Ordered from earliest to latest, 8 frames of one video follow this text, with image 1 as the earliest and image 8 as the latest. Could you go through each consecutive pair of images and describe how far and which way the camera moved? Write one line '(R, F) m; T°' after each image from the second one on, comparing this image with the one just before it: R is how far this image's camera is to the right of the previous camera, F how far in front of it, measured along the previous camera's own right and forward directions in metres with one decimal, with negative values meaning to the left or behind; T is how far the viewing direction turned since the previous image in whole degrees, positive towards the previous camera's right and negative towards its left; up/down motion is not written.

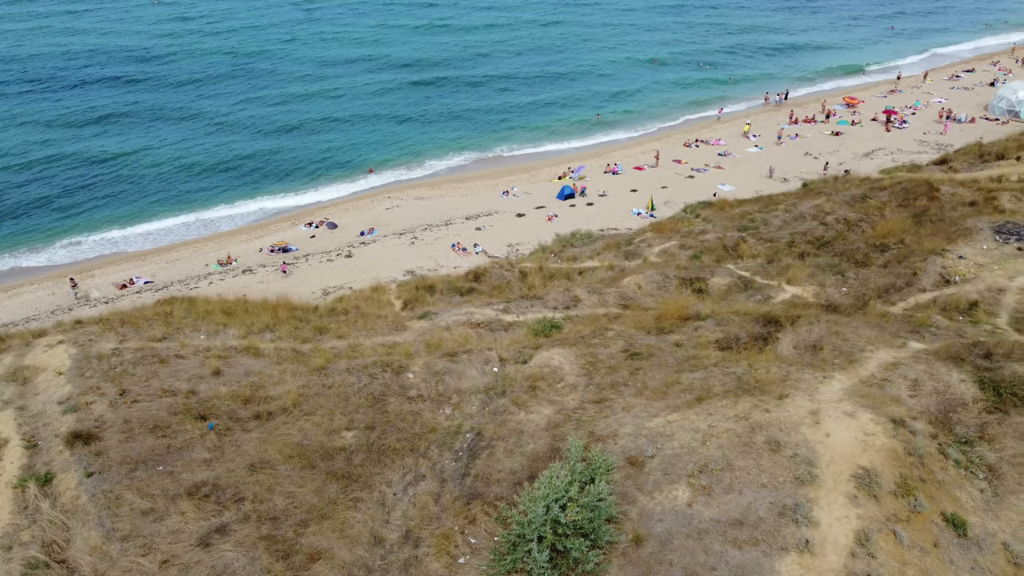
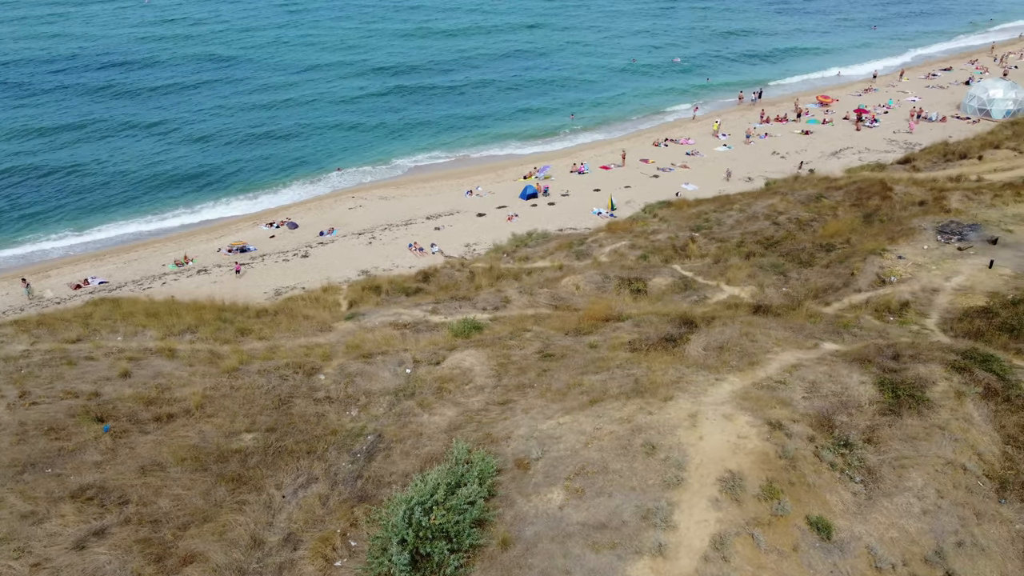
(+2.7, 0.0) m; 0°
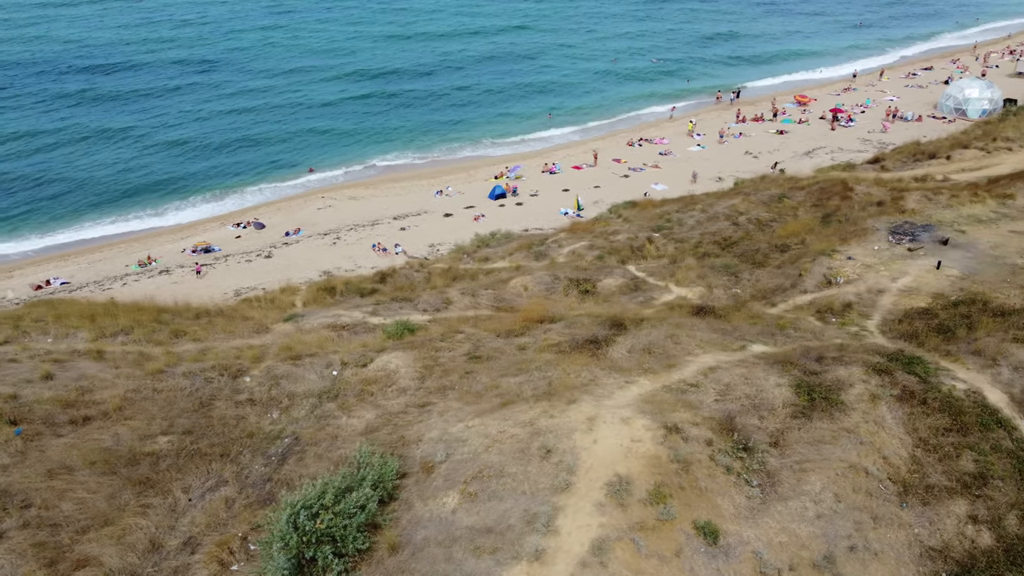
(+2.3, +0.1) m; 0°
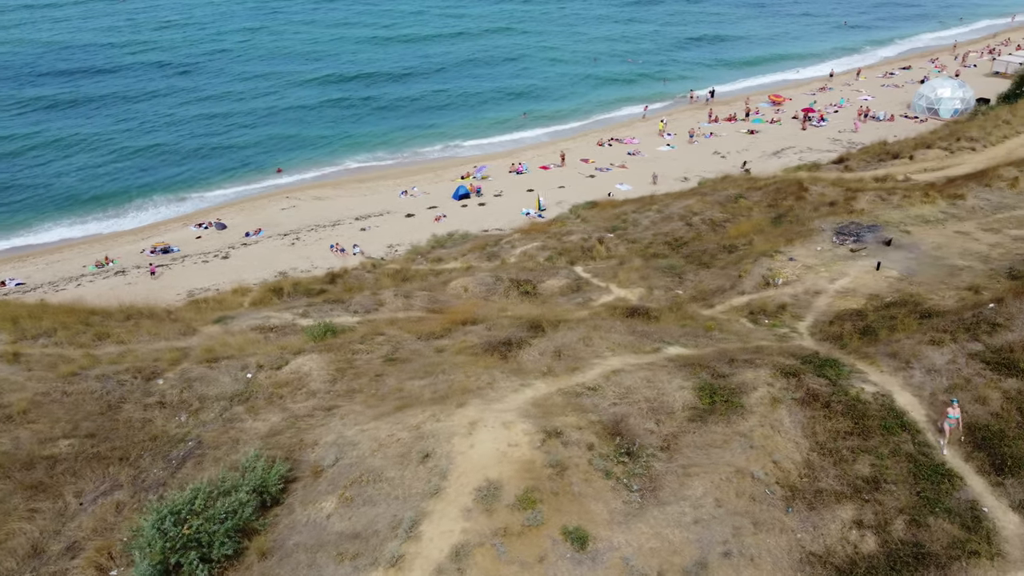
(+2.6, +0.1) m; 0°
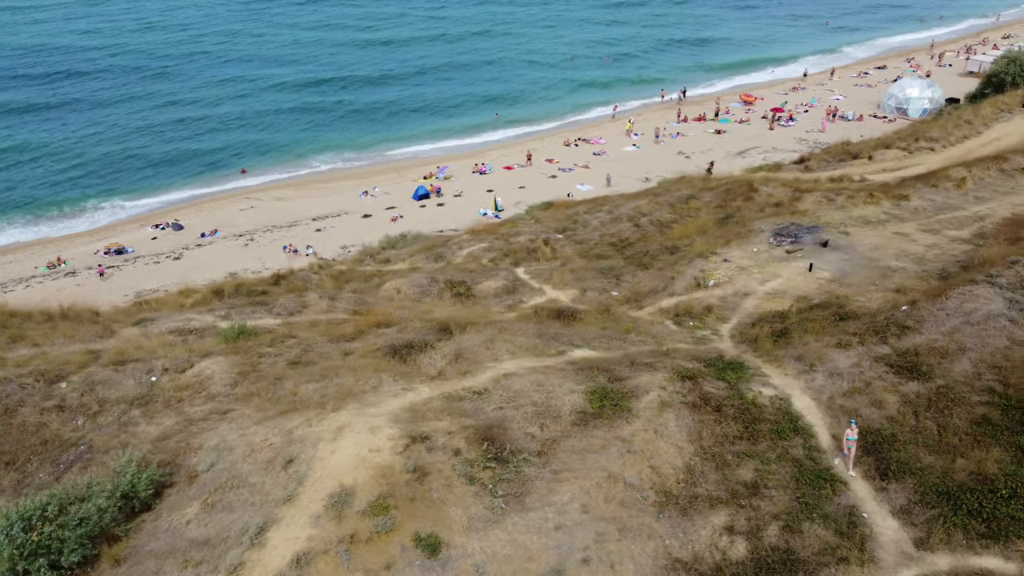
(+2.9, +0.1) m; 0°
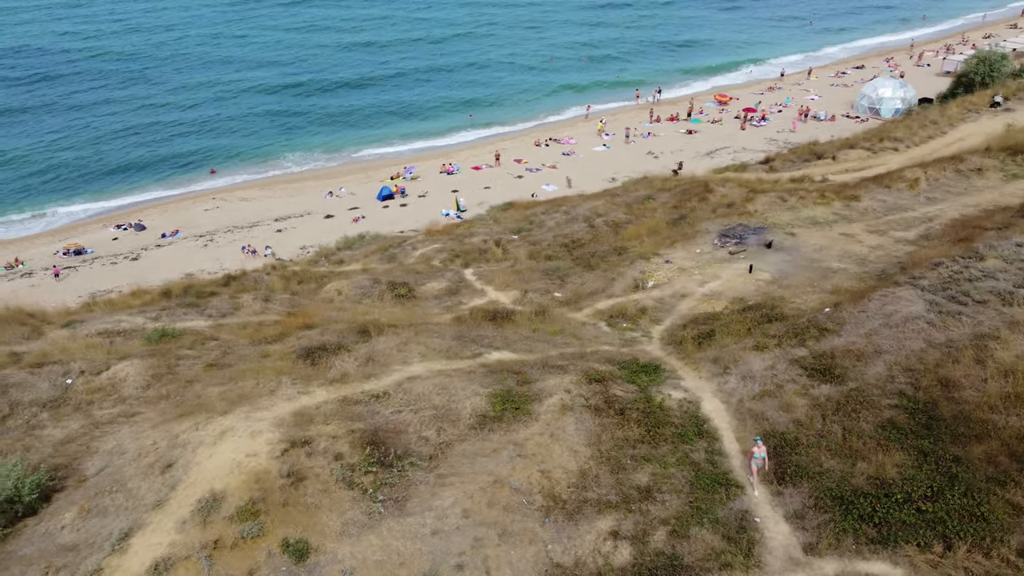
(+2.5, +0.1) m; 0°
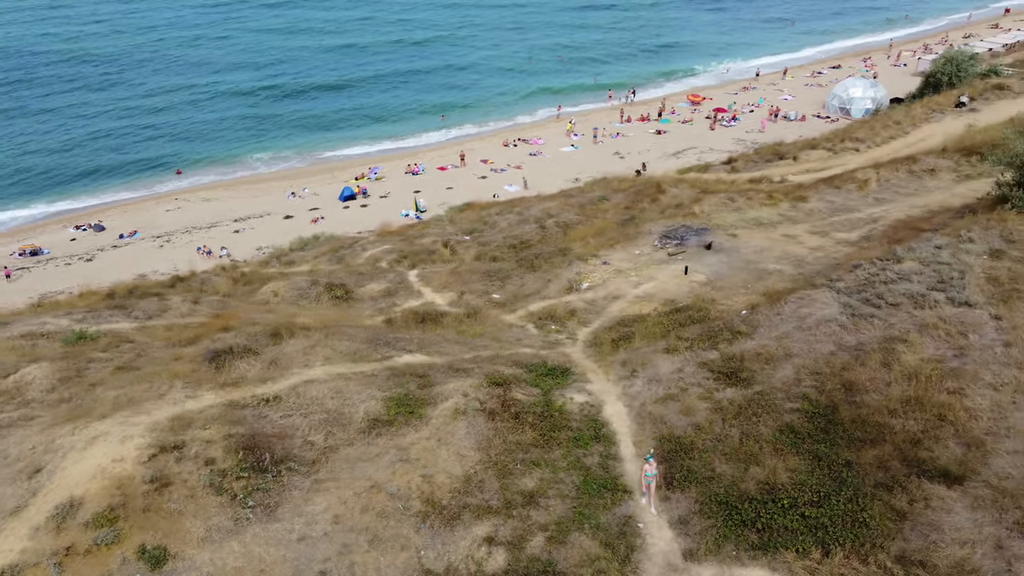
(+2.7, +0.1) m; 0°
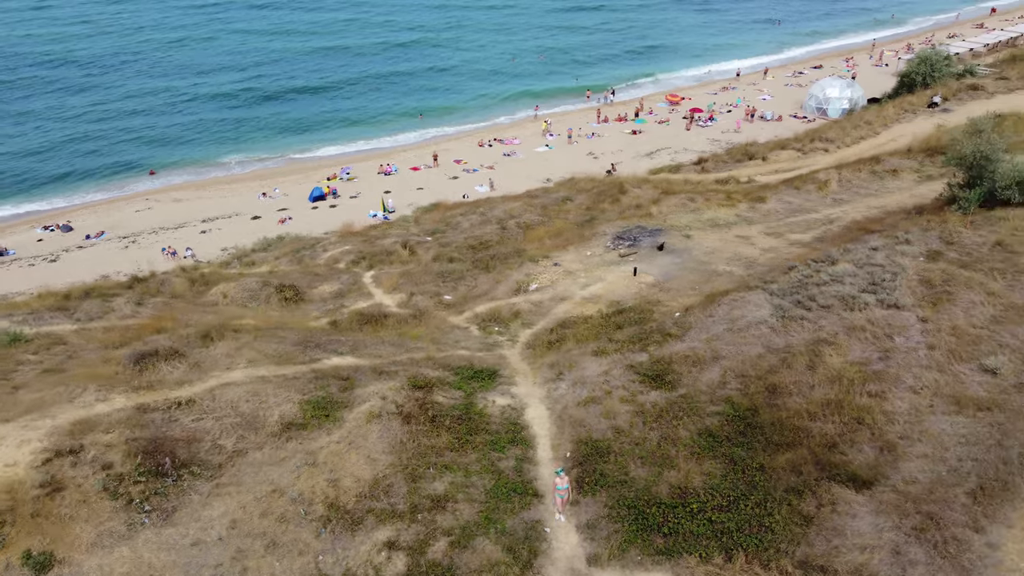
(+2.1, +0.1) m; 0°
